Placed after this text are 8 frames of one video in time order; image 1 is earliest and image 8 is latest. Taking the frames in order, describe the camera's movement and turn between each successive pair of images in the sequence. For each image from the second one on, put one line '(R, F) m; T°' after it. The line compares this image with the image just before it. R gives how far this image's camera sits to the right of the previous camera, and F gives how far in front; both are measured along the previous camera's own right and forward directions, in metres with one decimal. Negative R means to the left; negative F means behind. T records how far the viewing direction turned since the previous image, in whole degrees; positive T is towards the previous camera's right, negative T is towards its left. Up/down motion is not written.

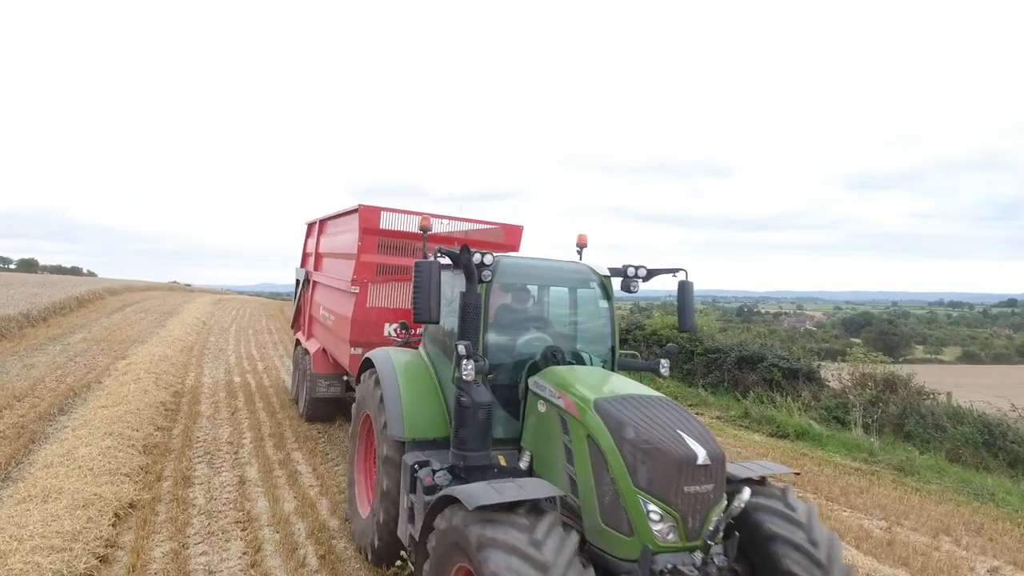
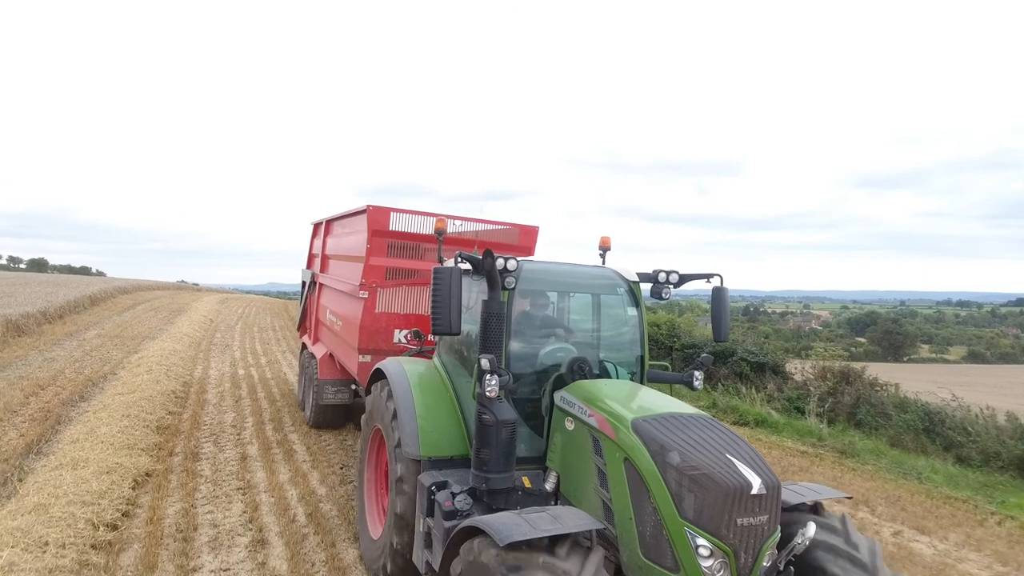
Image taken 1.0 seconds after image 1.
(-0.1, +0.3) m; 0°
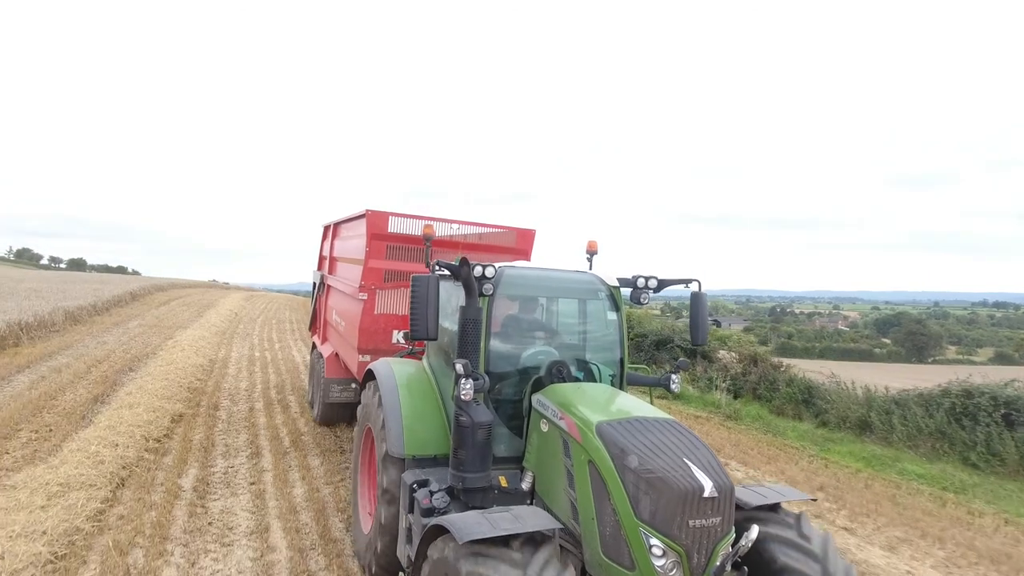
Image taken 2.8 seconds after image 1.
(+0.2, -0.1) m; -2°
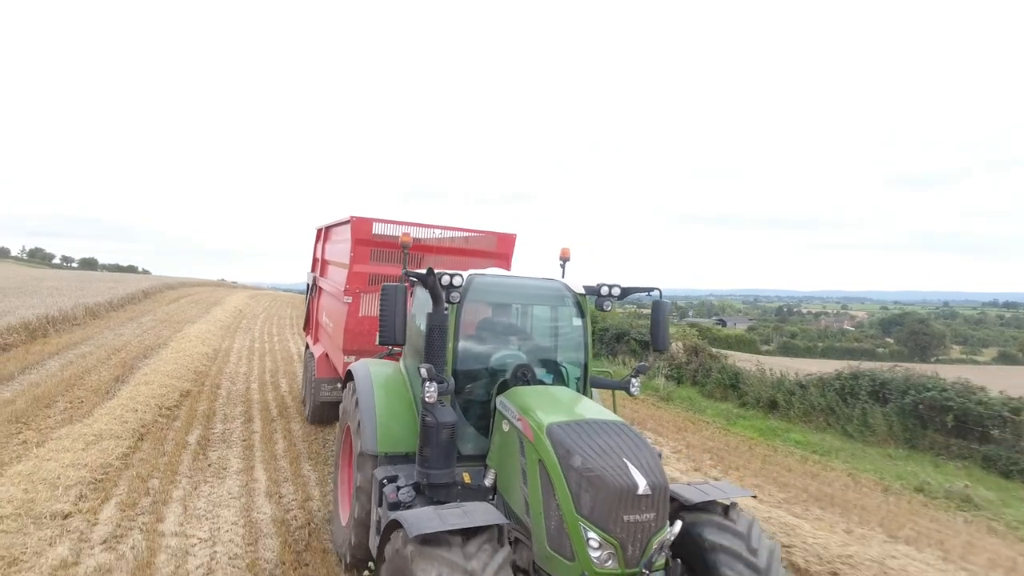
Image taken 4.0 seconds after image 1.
(+0.2, -0.2) m; 0°
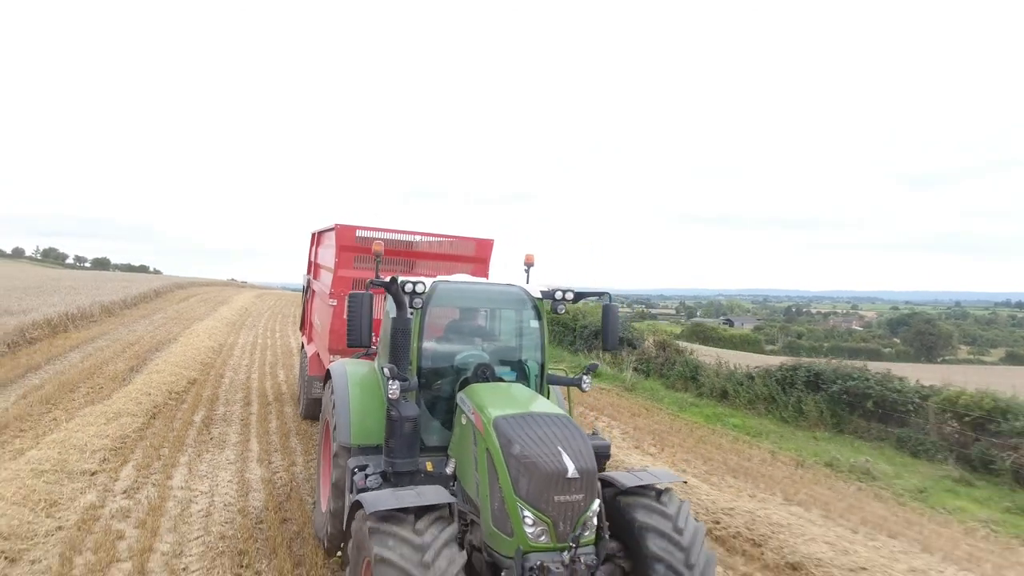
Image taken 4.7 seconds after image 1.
(+0.3, -0.3) m; -1°
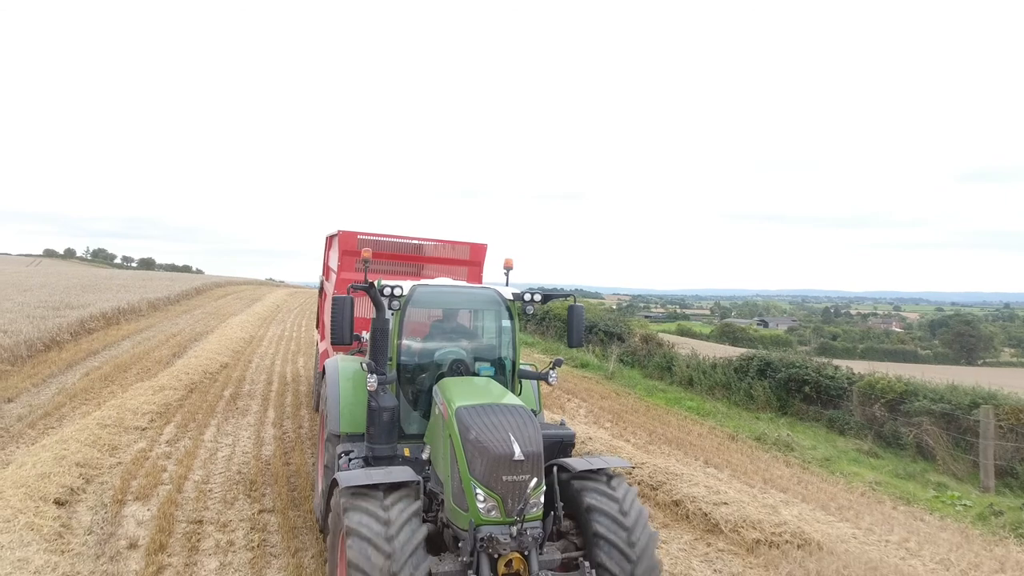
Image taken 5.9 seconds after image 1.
(+0.4, -0.4) m; -3°
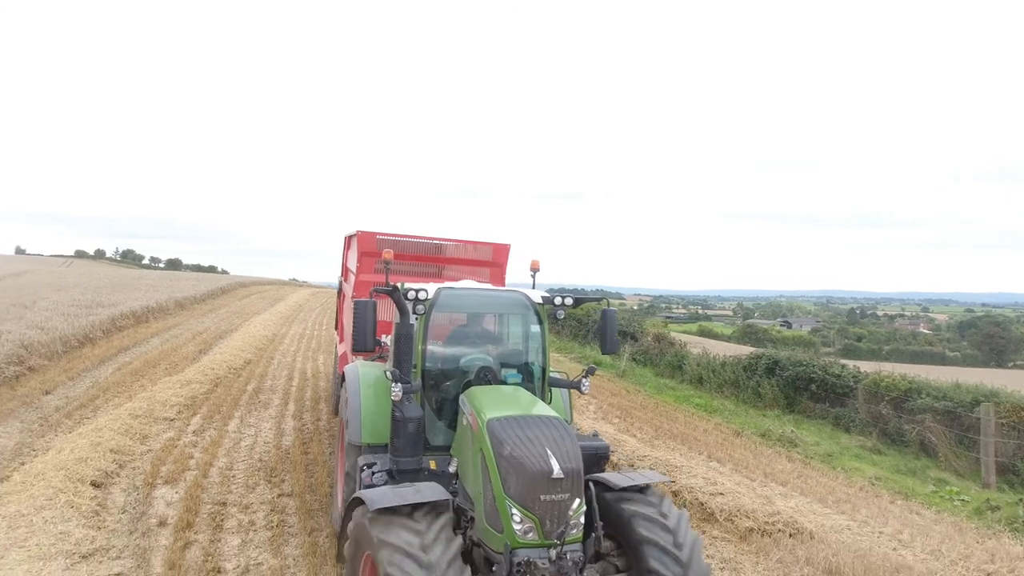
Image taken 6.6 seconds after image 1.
(-0.1, +0.2) m; -2°
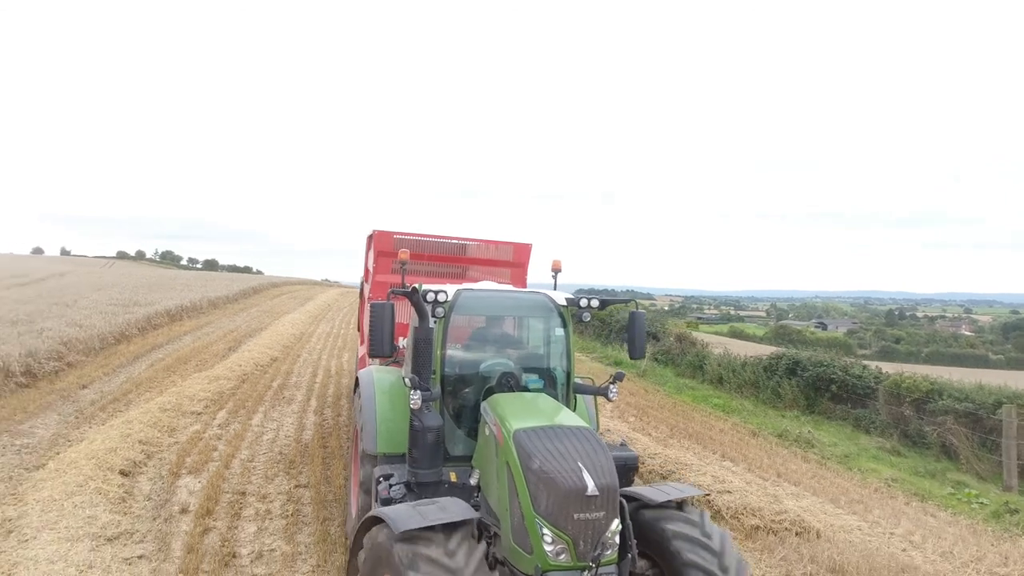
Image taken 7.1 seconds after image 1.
(0.0, +0.2) m; -3°
